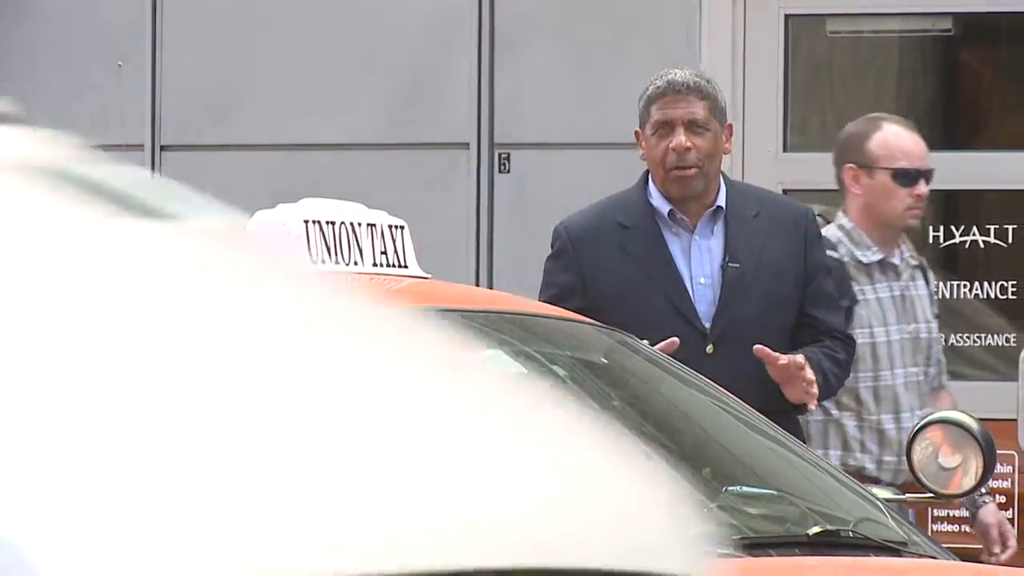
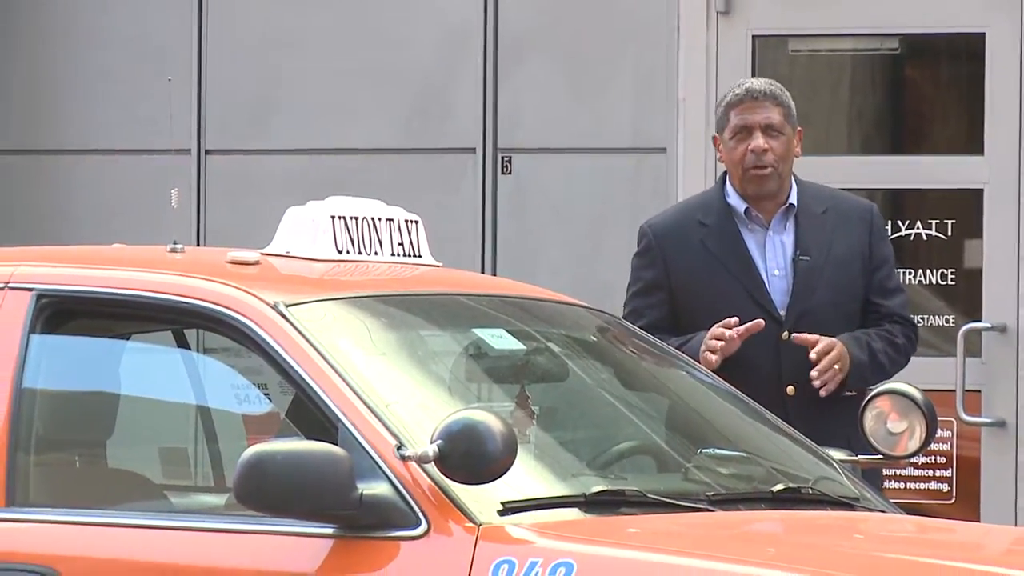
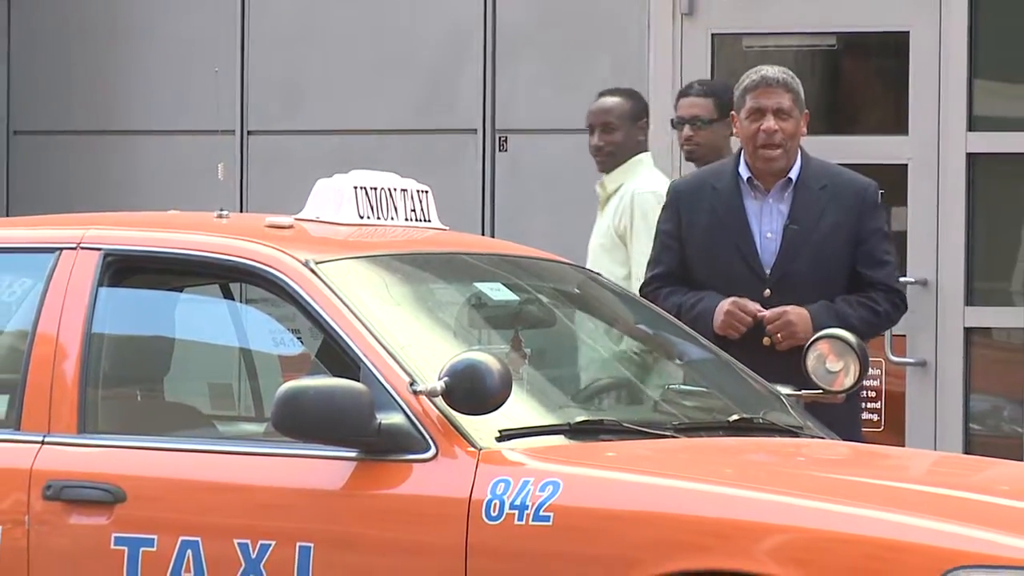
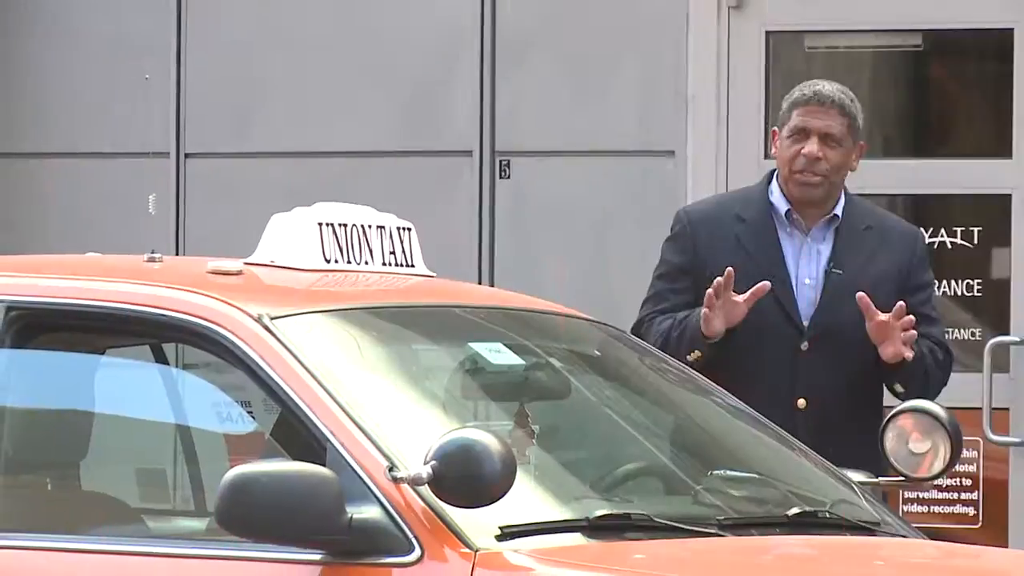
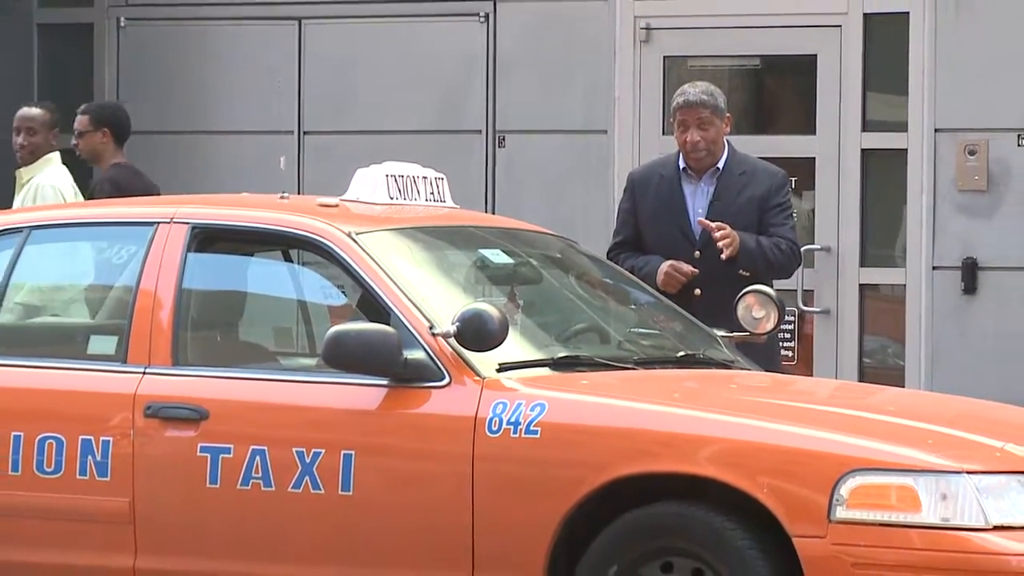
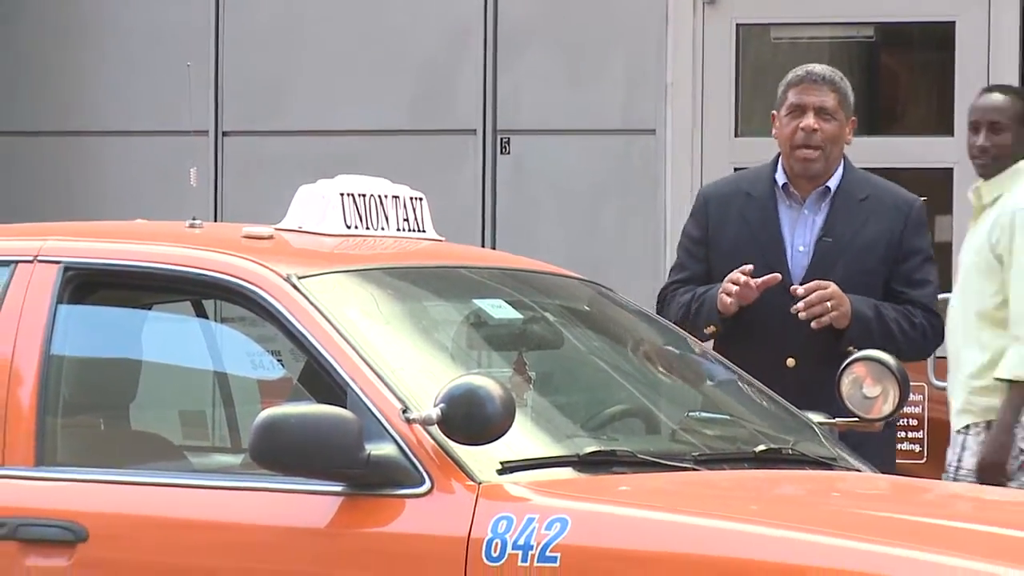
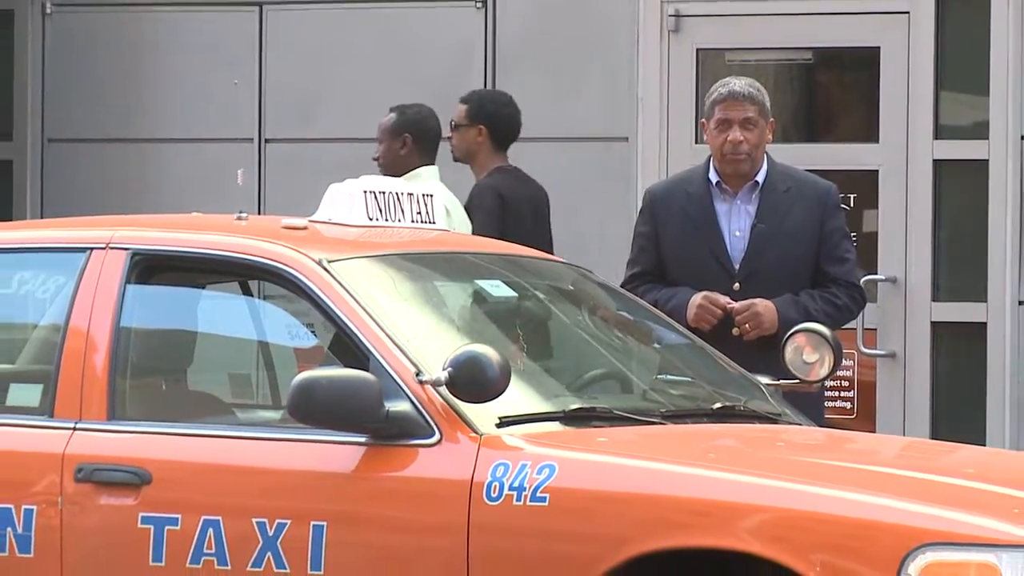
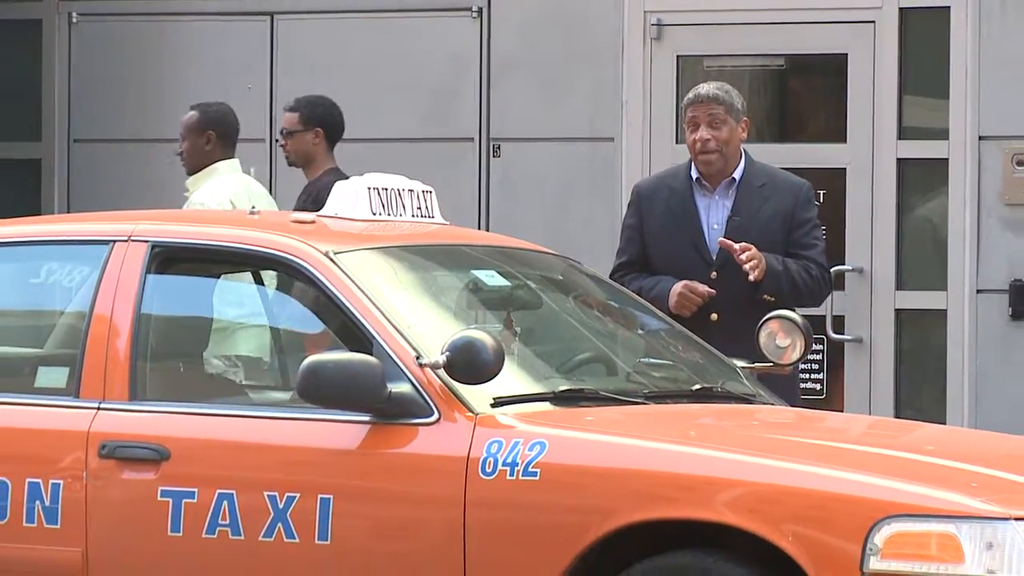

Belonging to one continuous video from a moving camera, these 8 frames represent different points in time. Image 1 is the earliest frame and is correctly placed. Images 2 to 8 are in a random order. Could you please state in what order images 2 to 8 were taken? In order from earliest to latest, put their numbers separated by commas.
4, 2, 6, 3, 7, 8, 5
